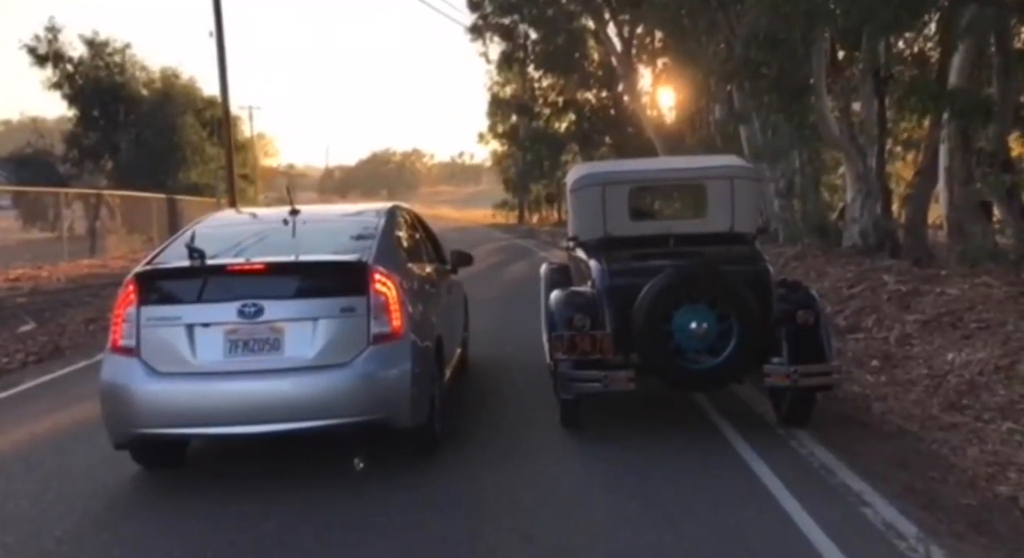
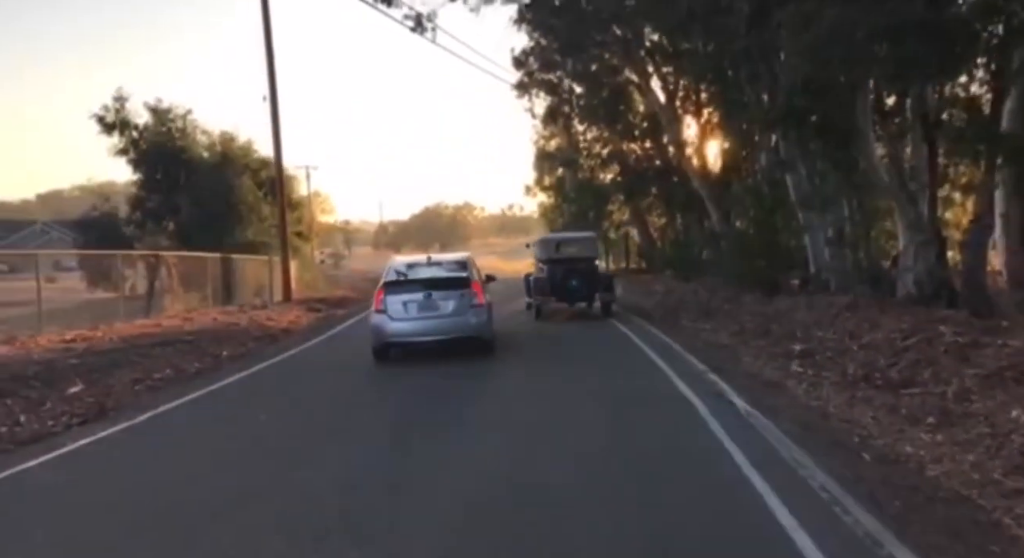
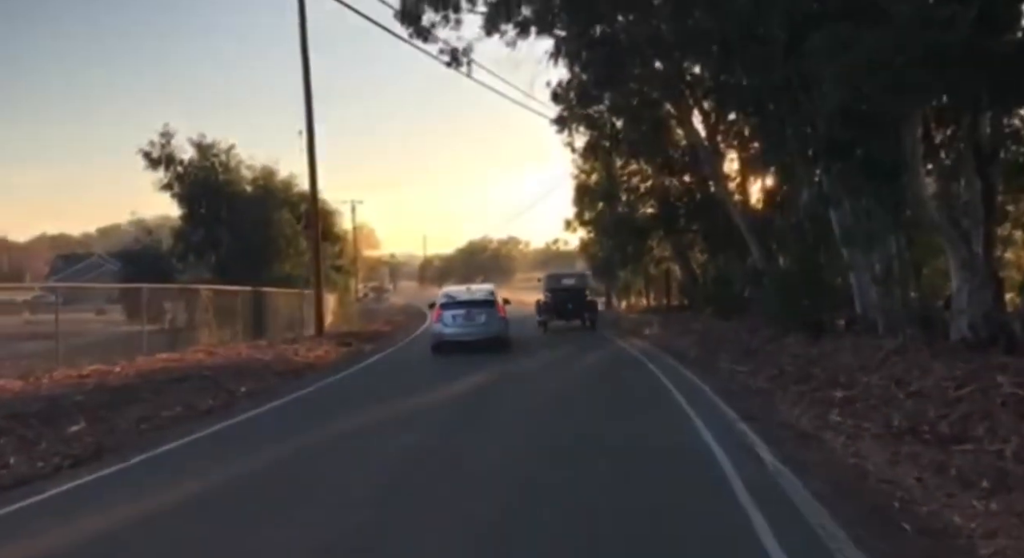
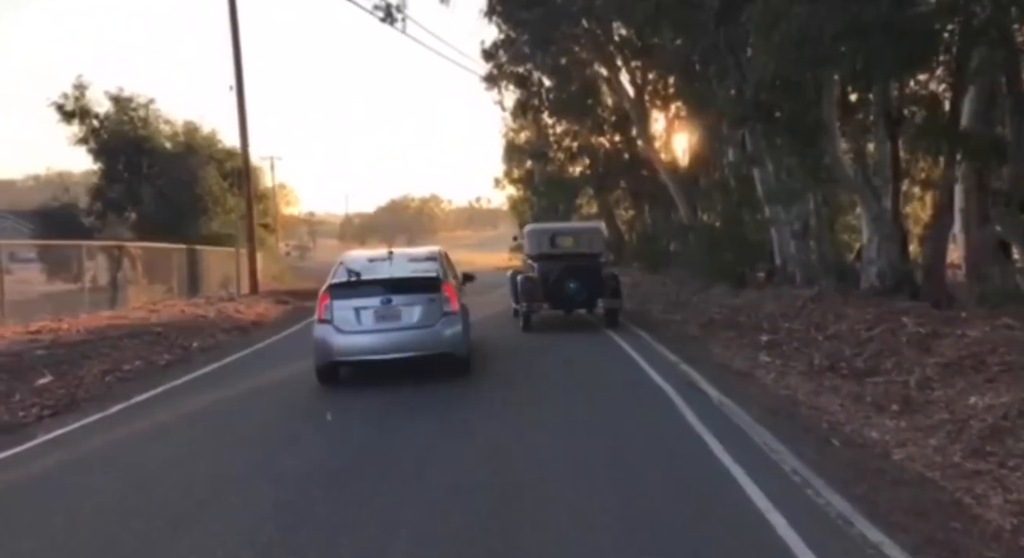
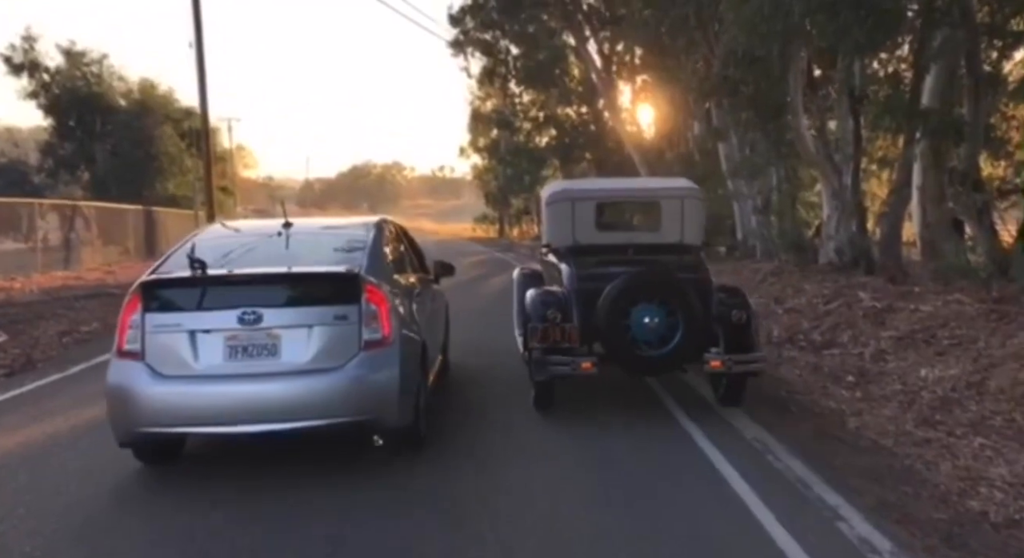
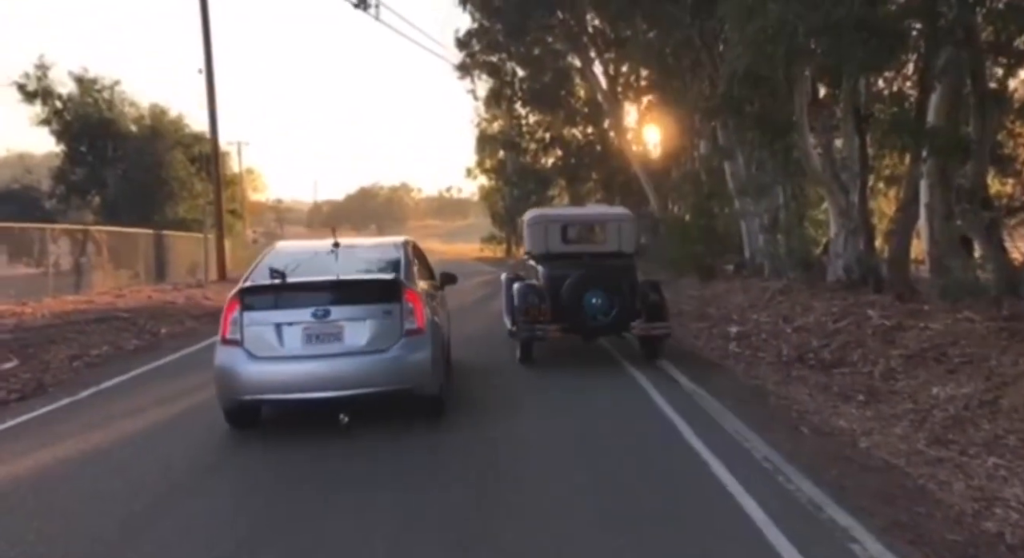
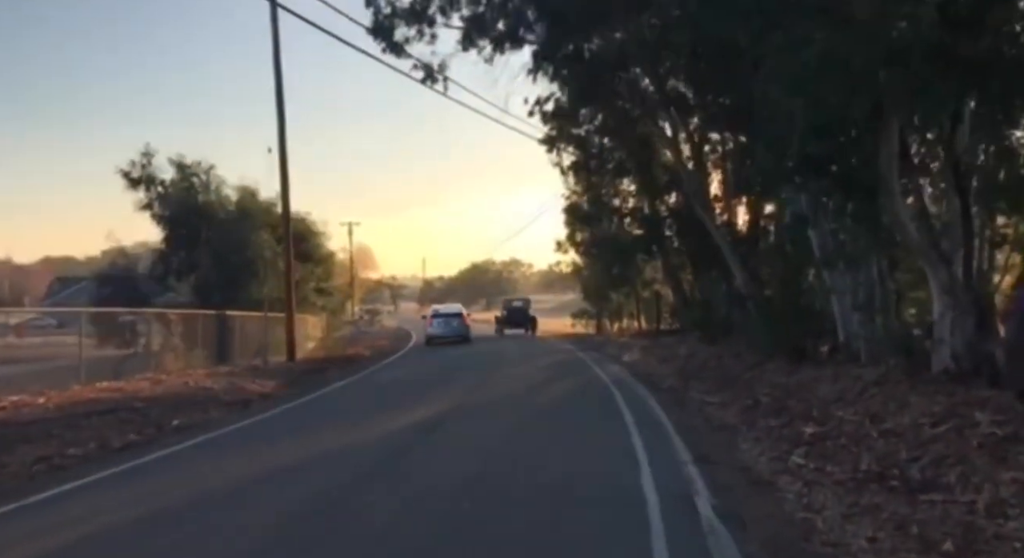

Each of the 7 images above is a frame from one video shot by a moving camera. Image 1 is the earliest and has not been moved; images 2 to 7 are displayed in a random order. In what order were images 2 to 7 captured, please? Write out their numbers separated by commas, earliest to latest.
5, 6, 4, 2, 3, 7
